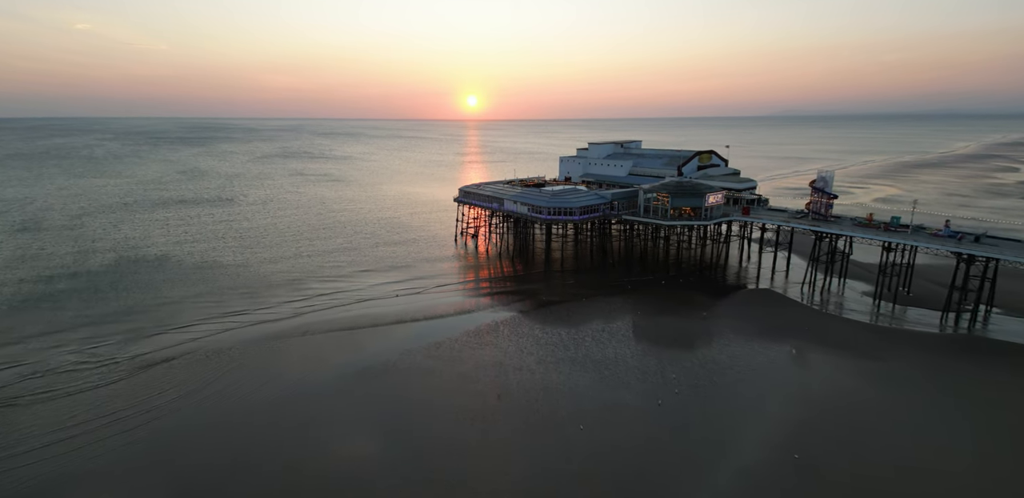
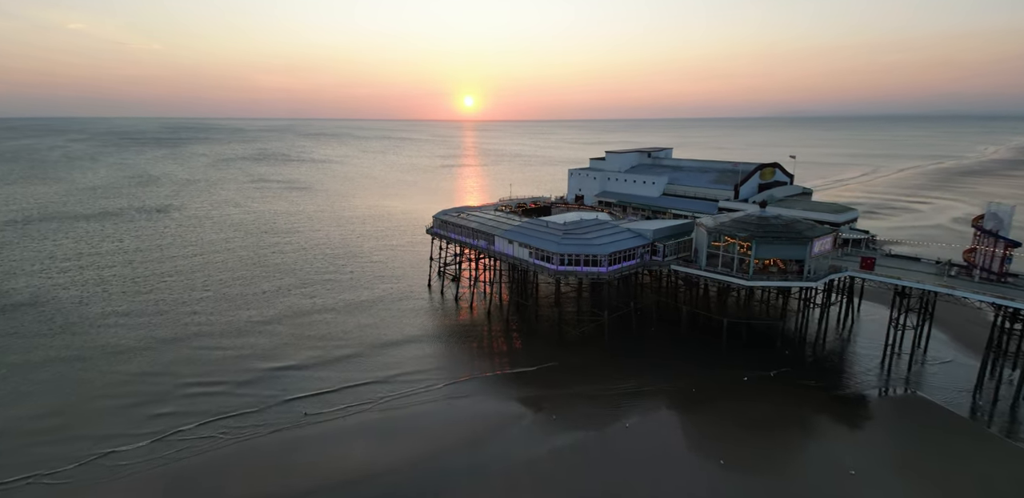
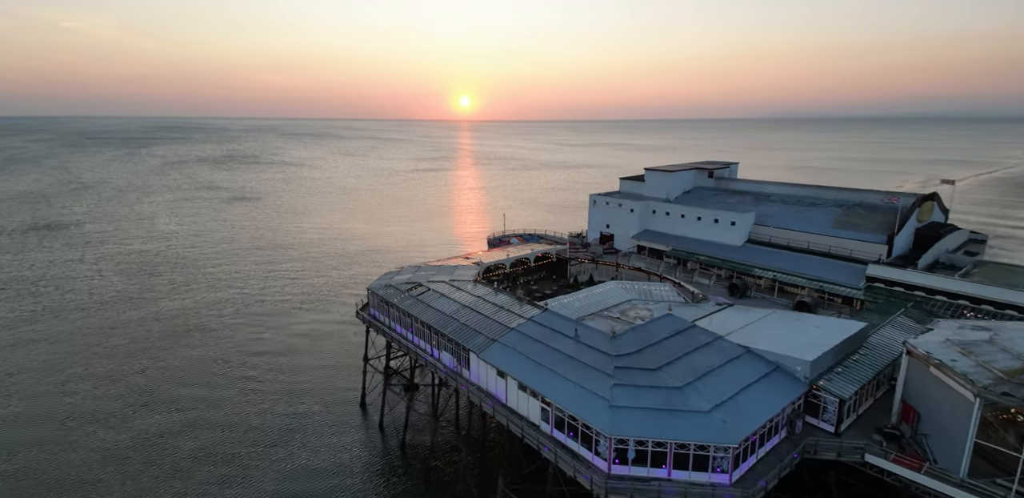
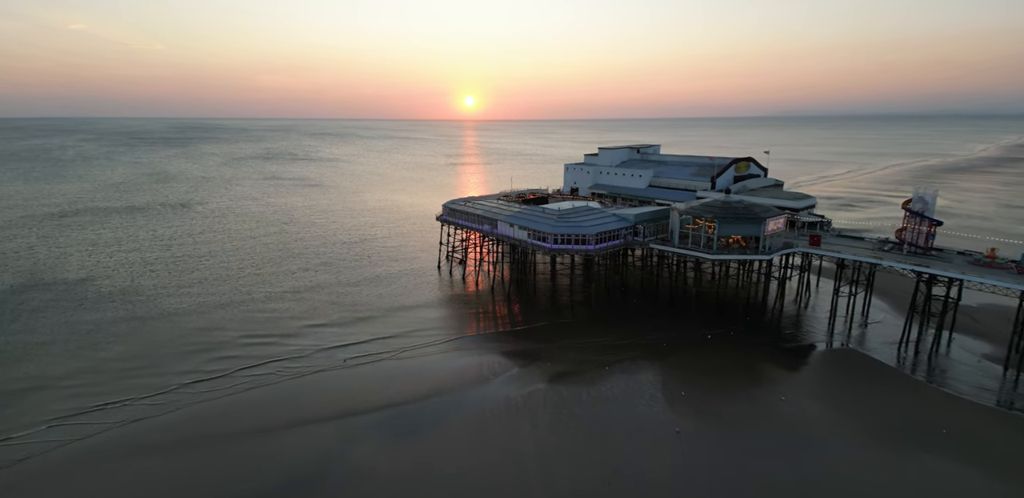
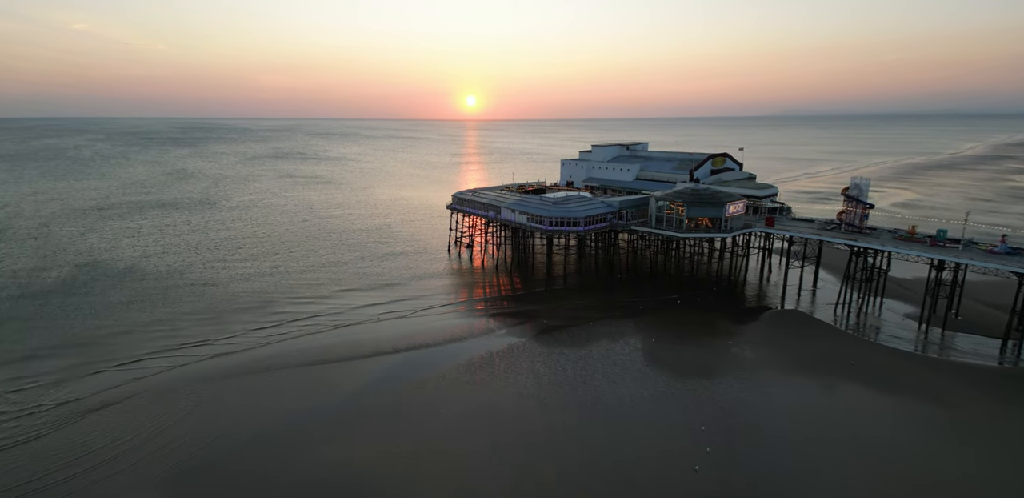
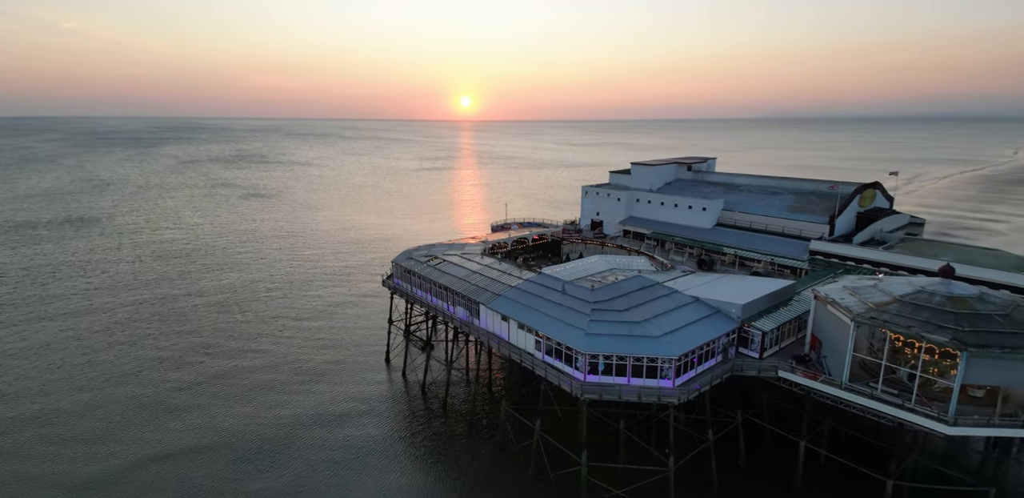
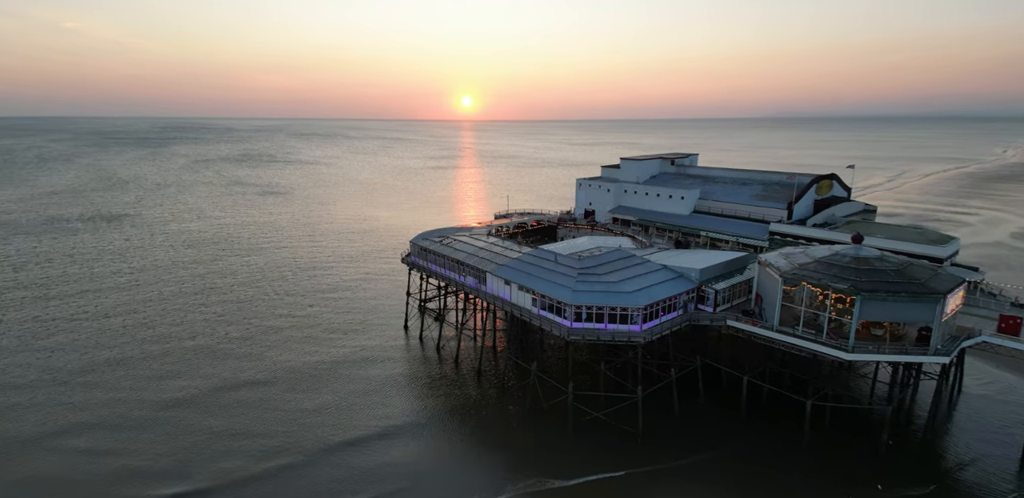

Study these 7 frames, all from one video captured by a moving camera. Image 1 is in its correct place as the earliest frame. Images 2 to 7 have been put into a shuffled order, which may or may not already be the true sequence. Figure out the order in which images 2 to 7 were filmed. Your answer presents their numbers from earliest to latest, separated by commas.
5, 4, 2, 7, 6, 3
